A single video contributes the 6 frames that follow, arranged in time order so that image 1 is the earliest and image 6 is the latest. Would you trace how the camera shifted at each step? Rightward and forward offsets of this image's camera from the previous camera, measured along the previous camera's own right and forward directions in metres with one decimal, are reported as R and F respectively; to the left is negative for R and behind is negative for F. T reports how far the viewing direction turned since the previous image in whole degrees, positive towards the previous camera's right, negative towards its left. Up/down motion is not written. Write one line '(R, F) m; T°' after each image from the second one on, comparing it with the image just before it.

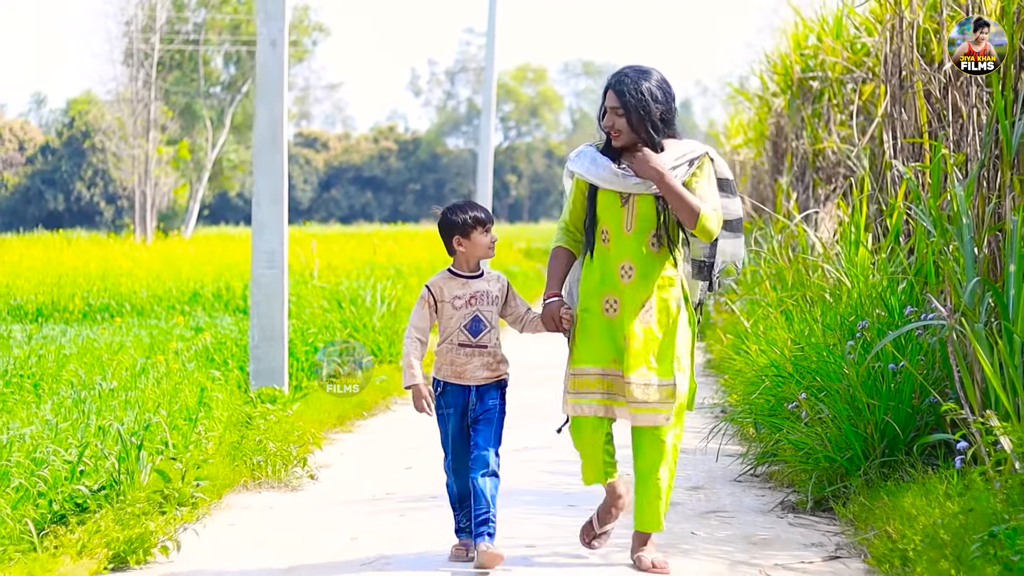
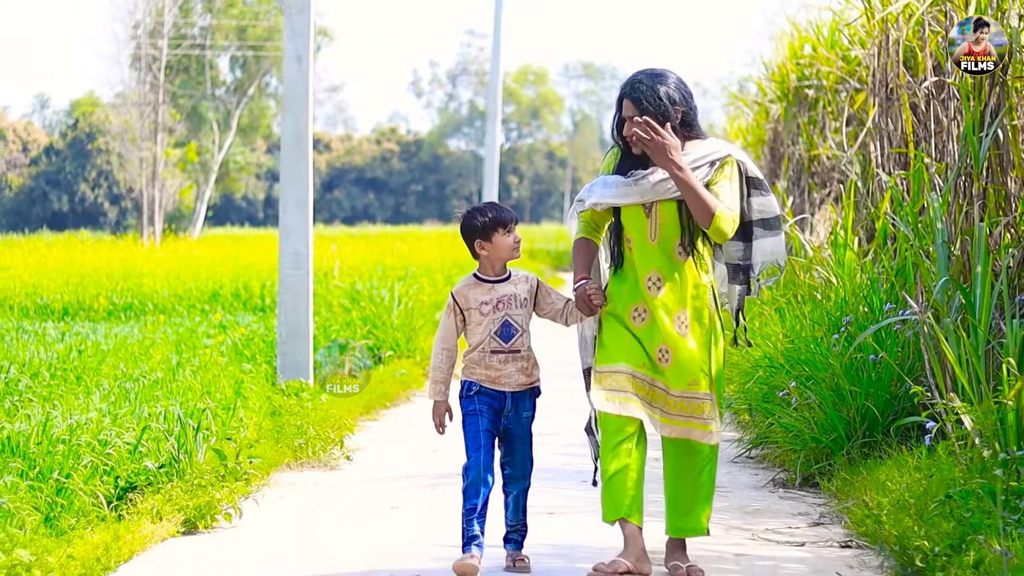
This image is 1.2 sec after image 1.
(-0.1, -0.6) m; 0°
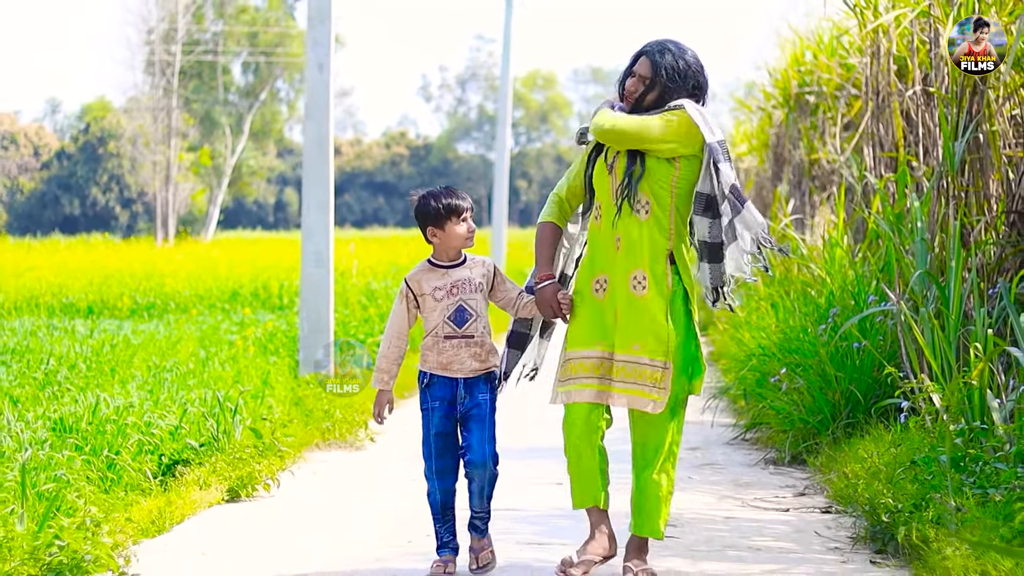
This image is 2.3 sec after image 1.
(0.0, -0.5) m; 0°
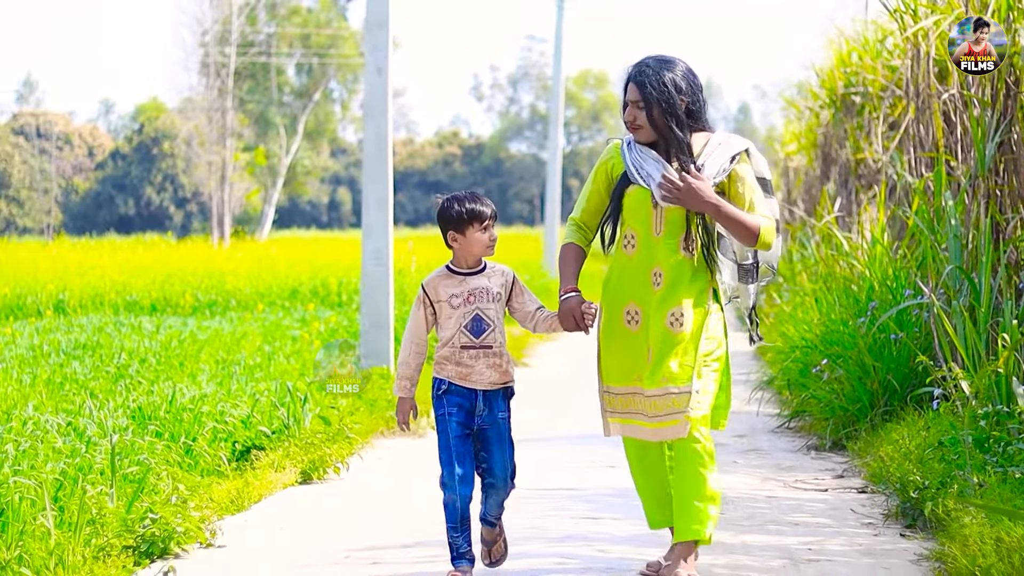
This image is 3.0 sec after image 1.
(0.0, -0.4) m; -2°
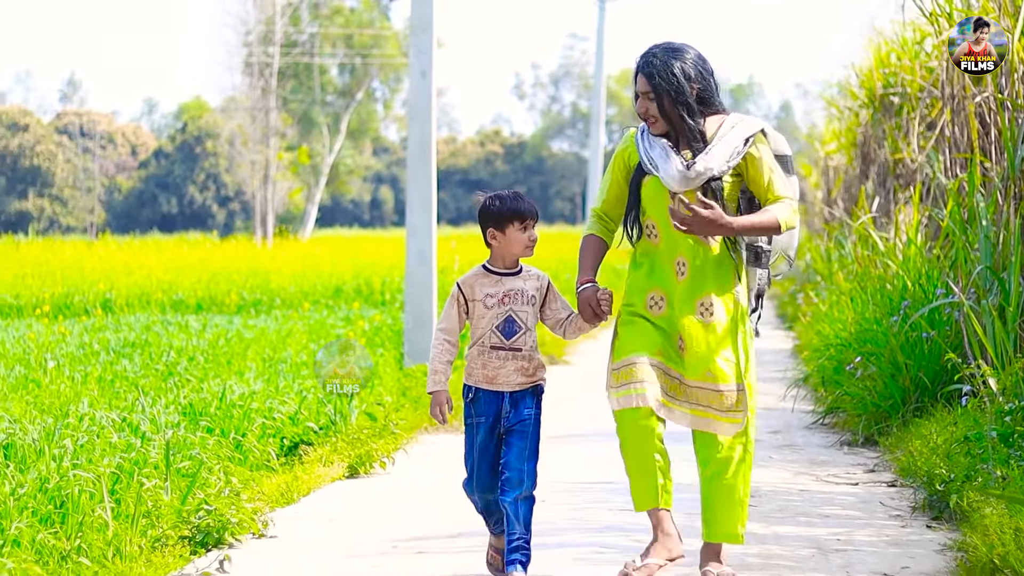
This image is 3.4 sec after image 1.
(0.0, -0.2) m; -2°
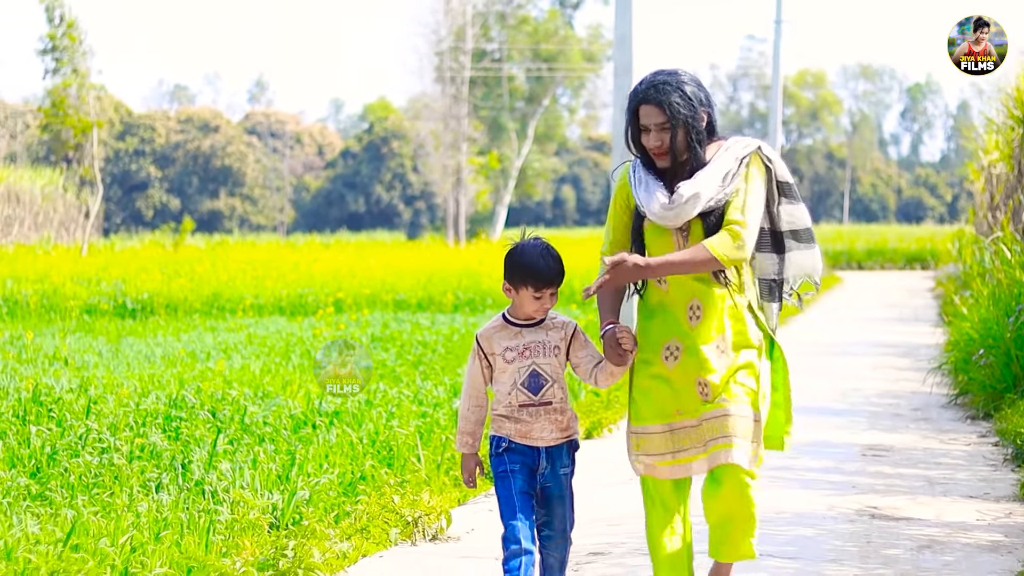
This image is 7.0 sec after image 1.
(-0.1, -2.3) m; -7°
